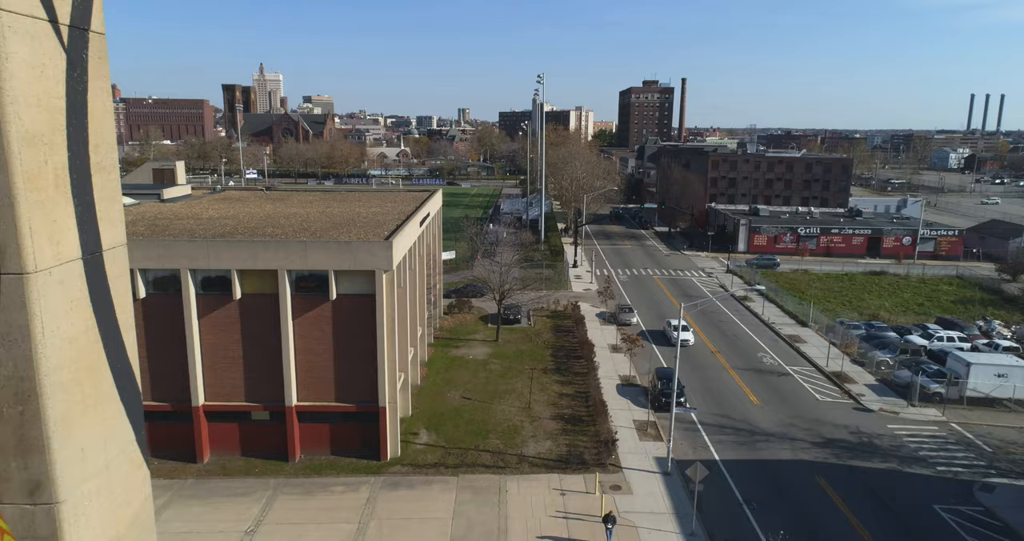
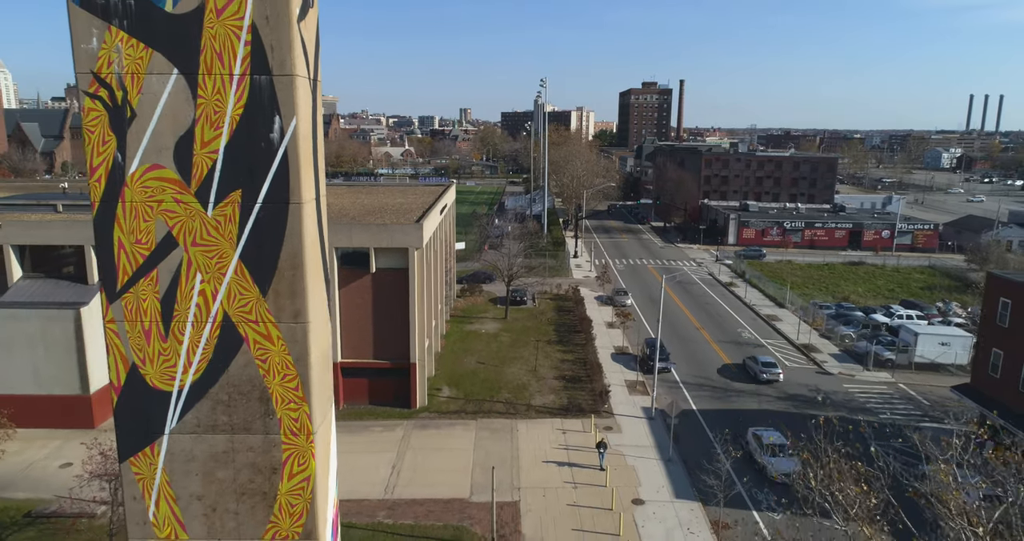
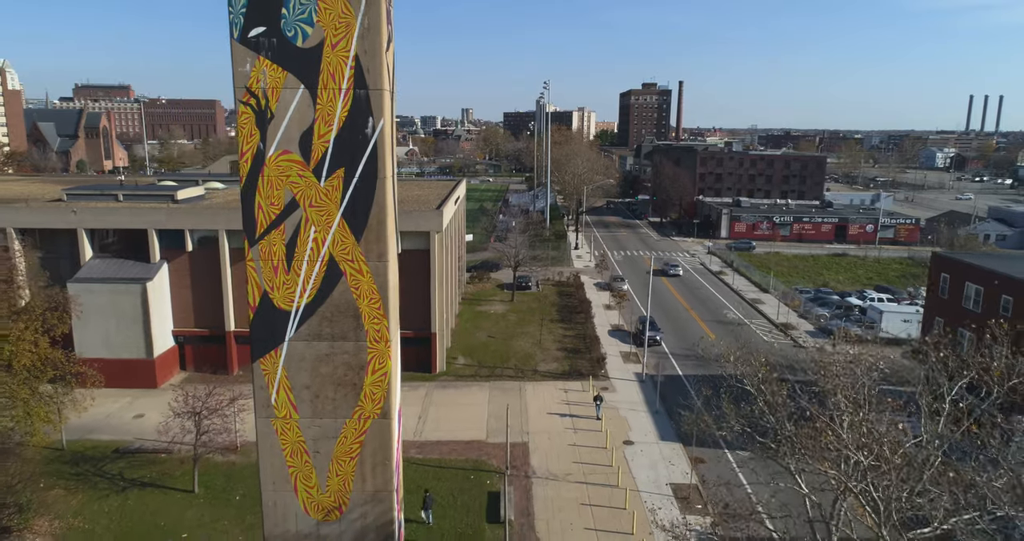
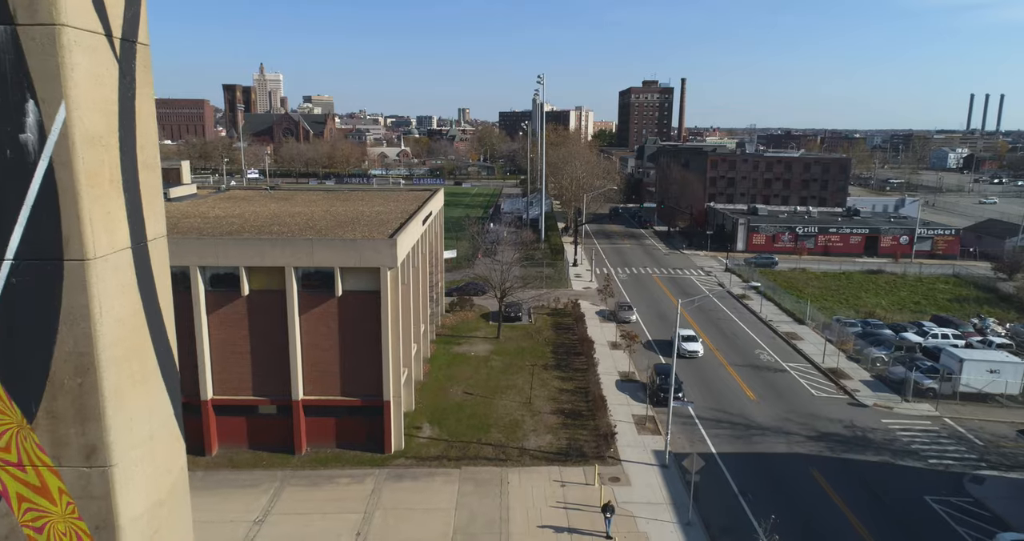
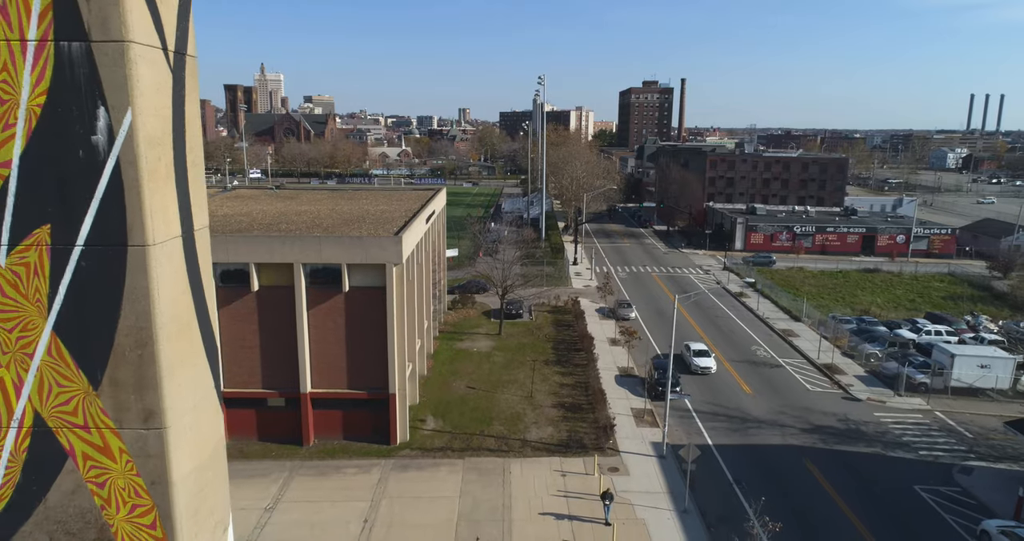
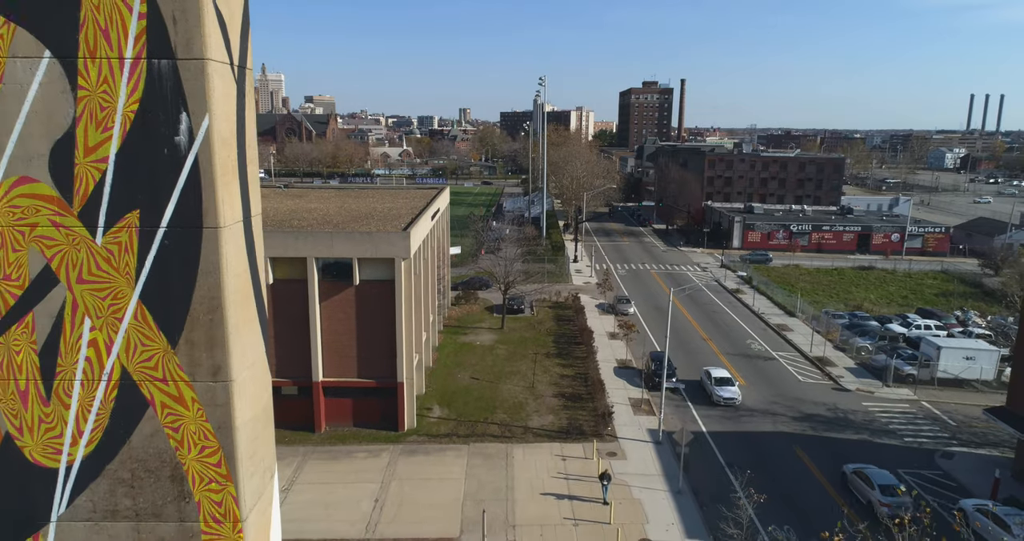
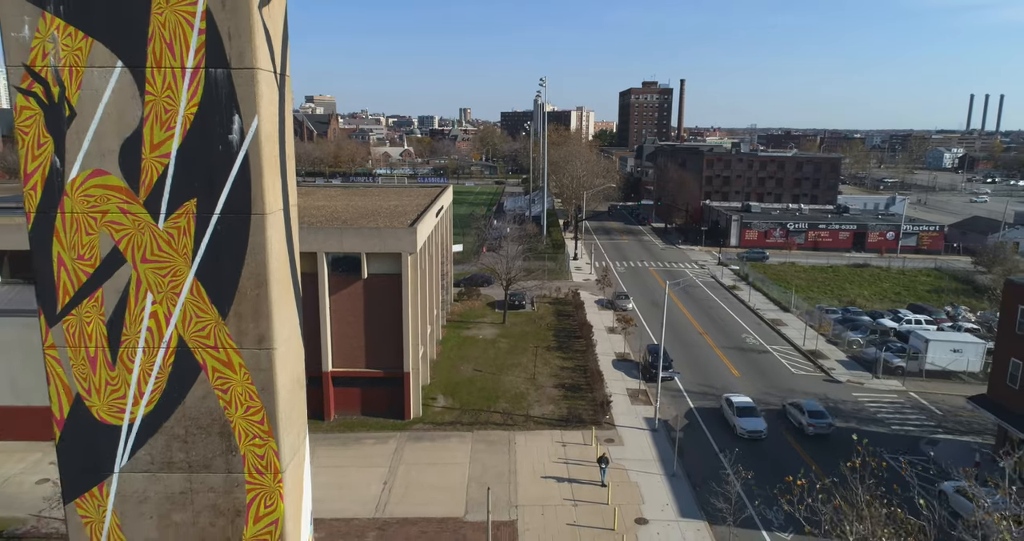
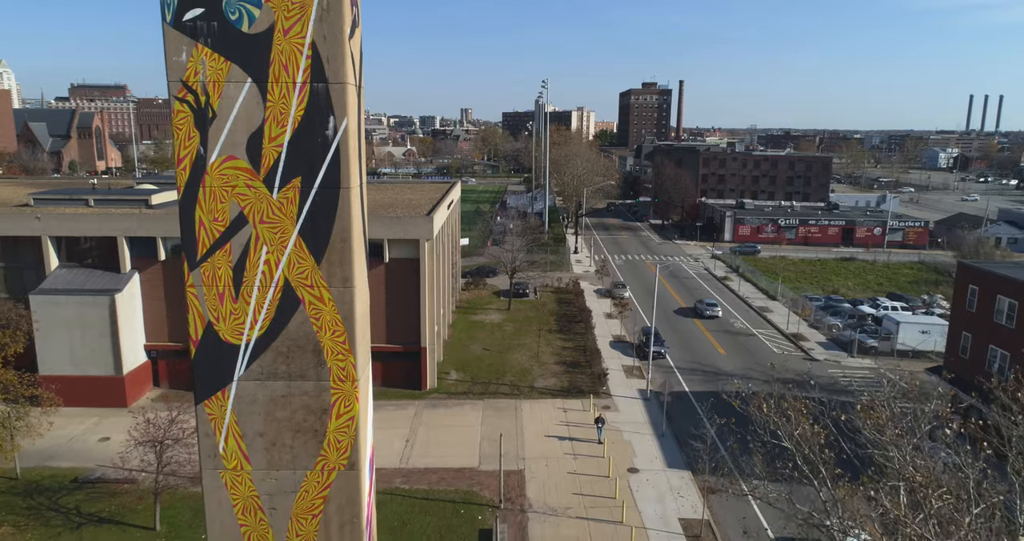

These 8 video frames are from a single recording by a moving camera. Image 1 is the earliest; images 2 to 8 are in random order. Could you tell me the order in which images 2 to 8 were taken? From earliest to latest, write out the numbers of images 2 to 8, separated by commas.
4, 5, 6, 7, 2, 8, 3
